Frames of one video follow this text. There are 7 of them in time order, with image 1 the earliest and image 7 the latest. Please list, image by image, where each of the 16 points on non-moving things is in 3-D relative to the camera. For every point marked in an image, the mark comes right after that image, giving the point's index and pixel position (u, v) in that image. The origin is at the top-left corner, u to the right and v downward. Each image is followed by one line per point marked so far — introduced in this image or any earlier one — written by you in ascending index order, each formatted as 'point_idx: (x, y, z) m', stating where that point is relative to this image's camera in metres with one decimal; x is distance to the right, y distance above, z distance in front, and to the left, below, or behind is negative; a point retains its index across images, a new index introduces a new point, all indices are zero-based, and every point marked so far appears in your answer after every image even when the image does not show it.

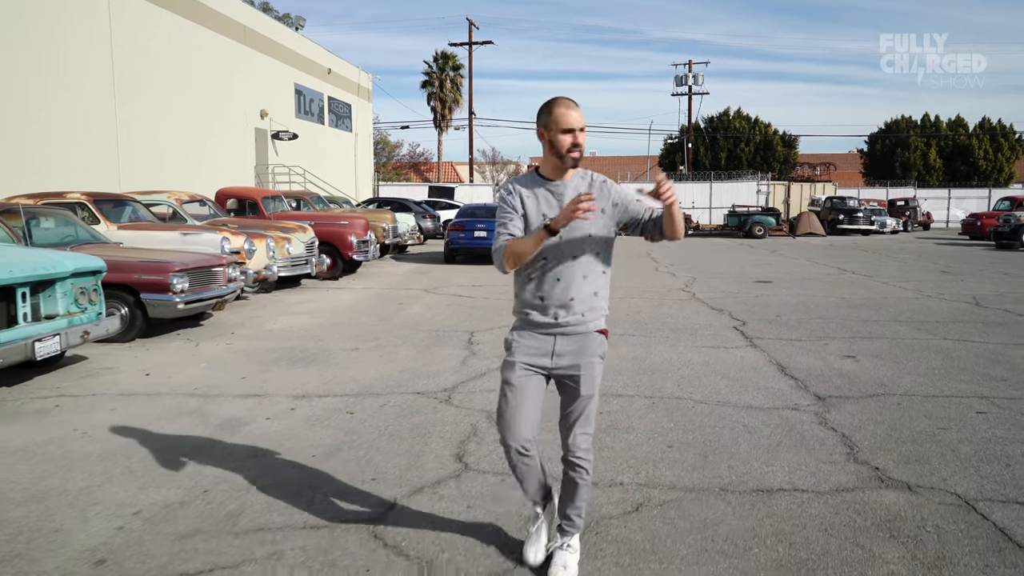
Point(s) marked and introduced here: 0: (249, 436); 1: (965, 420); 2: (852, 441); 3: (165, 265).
0: (-1.5, -0.8, +4.8) m
1: (+2.9, -0.8, +5.2) m
2: (+2.0, -0.9, +4.8) m
3: (-3.2, +0.2, +7.7) m
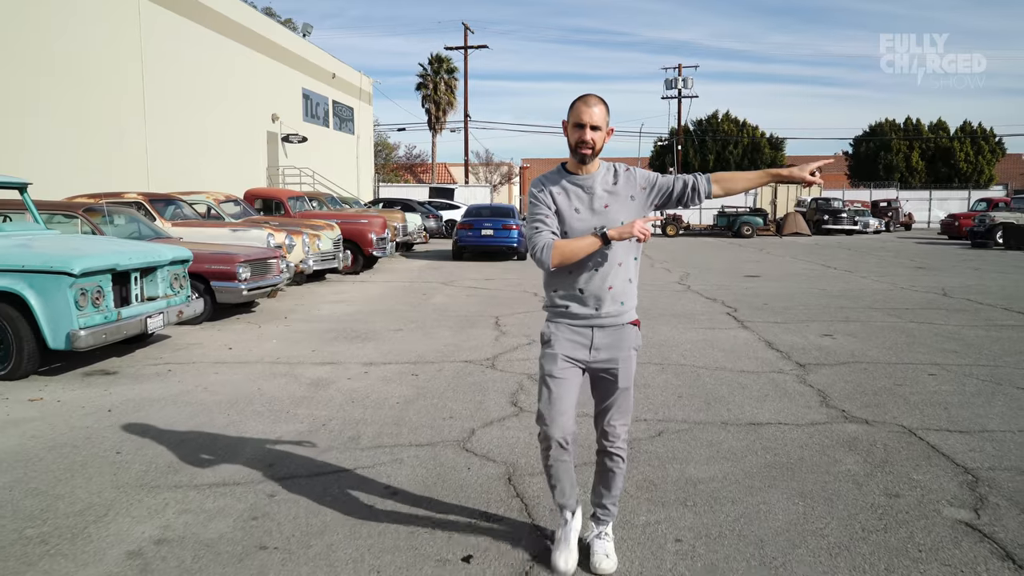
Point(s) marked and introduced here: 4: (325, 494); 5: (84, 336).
0: (-1.2, -0.7, +5.9) m
1: (+3.2, -0.7, +6.4) m
2: (+2.2, -0.7, +5.9) m
3: (-3.0, +0.3, +8.8) m
4: (-0.8, -0.9, +3.8) m
5: (-3.1, -0.3, +6.0) m
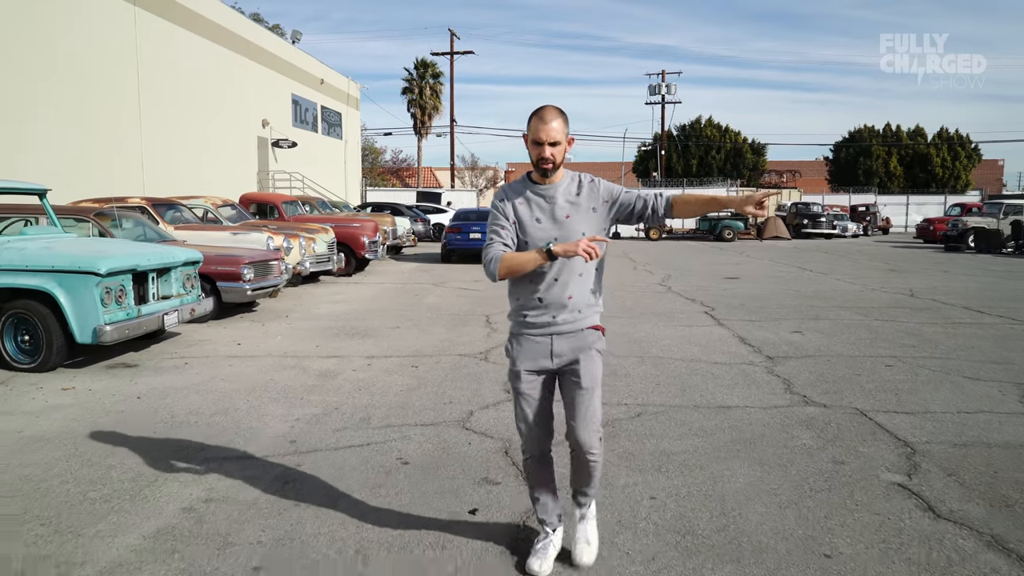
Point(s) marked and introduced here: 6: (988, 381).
0: (-1.3, -0.7, +6.5) m
1: (+3.1, -0.7, +7.0) m
2: (+2.2, -0.7, +6.5) m
3: (-3.1, +0.3, +9.3) m
4: (-0.9, -0.9, +4.3) m
5: (-3.1, -0.3, +6.5) m
6: (+3.7, -0.7, +6.5) m
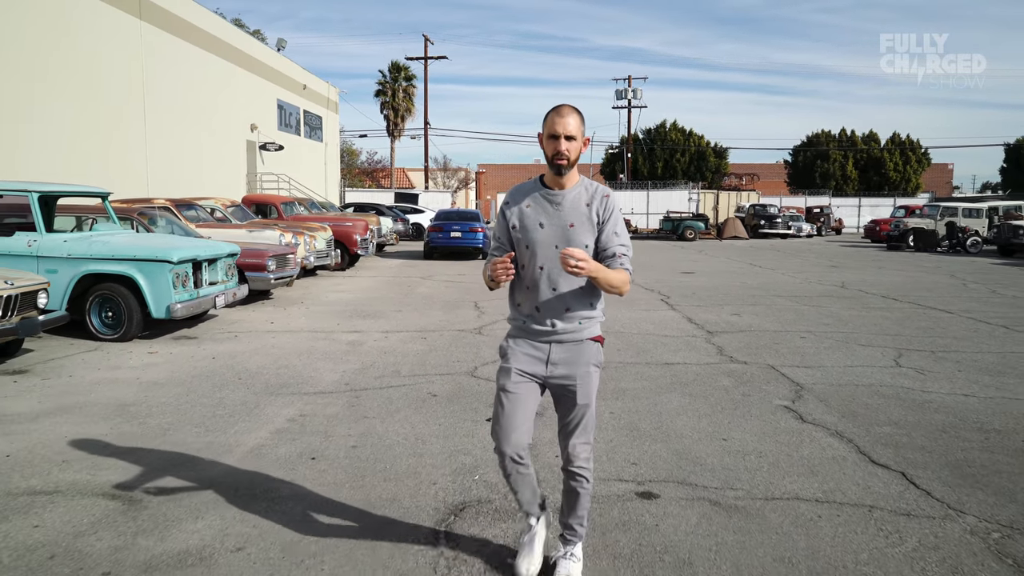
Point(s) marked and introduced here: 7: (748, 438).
0: (-1.4, -0.6, +8.1) m
1: (+3.0, -0.5, +8.8) m
2: (+2.1, -0.6, +8.3) m
3: (-3.3, +0.5, +10.9) m
4: (-0.9, -0.8, +6.0) m
5: (-3.2, -0.2, +8.0) m
6: (+3.6, -0.6, +8.3) m
7: (+1.4, -0.9, +5.0) m
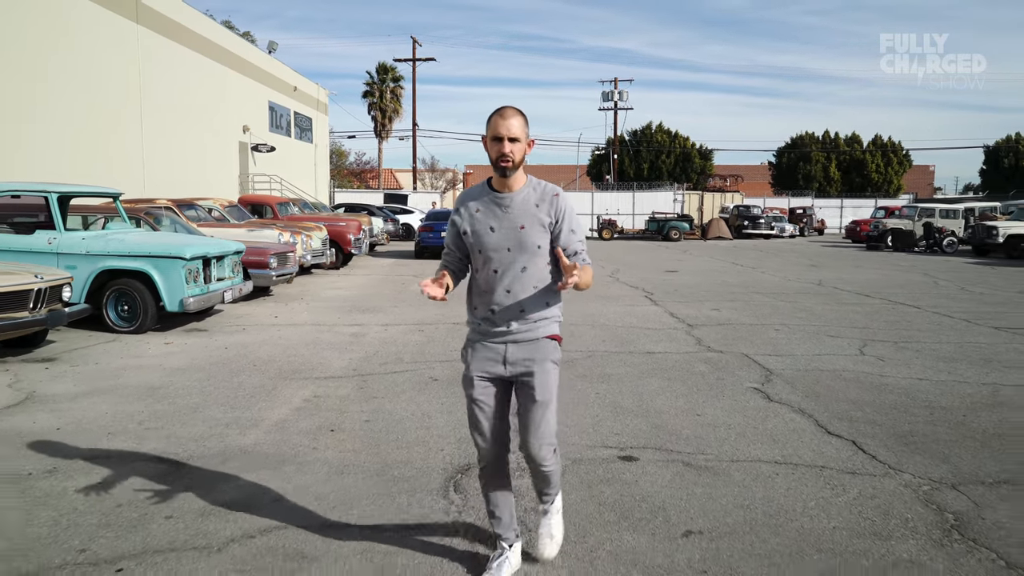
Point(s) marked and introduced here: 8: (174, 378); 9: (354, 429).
0: (-1.4, -0.5, +8.6) m
1: (+2.9, -0.5, +9.4) m
2: (+2.0, -0.5, +8.9) m
3: (-3.4, +0.5, +11.4) m
4: (-0.9, -0.7, +6.5) m
5: (-3.3, -0.1, +8.5) m
6: (+3.5, -0.5, +8.9) m
7: (+1.4, -0.8, +5.6) m
8: (-2.6, -0.7, +6.4) m
9: (-1.0, -0.9, +5.1) m
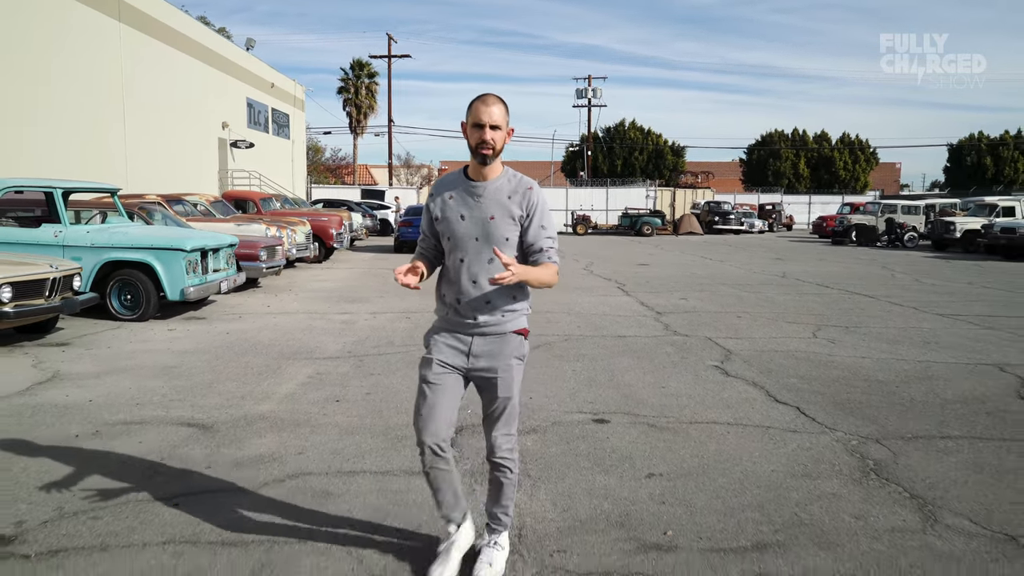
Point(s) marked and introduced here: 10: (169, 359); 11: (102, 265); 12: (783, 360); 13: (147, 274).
0: (-1.7, -0.4, +9.2) m
1: (+2.7, -0.4, +10.1) m
2: (+1.8, -0.4, +9.5) m
3: (-3.7, +0.6, +11.9) m
4: (-1.0, -0.6, +7.1) m
5: (-3.5, 0.0, +9.0) m
6: (+3.3, -0.4, +9.7) m
7: (+1.3, -0.7, +6.2) m
8: (-2.7, -0.6, +7.0) m
9: (-1.1, -0.8, +5.7) m
10: (-2.9, -0.6, +7.0) m
11: (-4.4, +0.3, +9.0) m
12: (+2.4, -0.6, +7.3) m
13: (-4.0, +0.1, +9.1) m
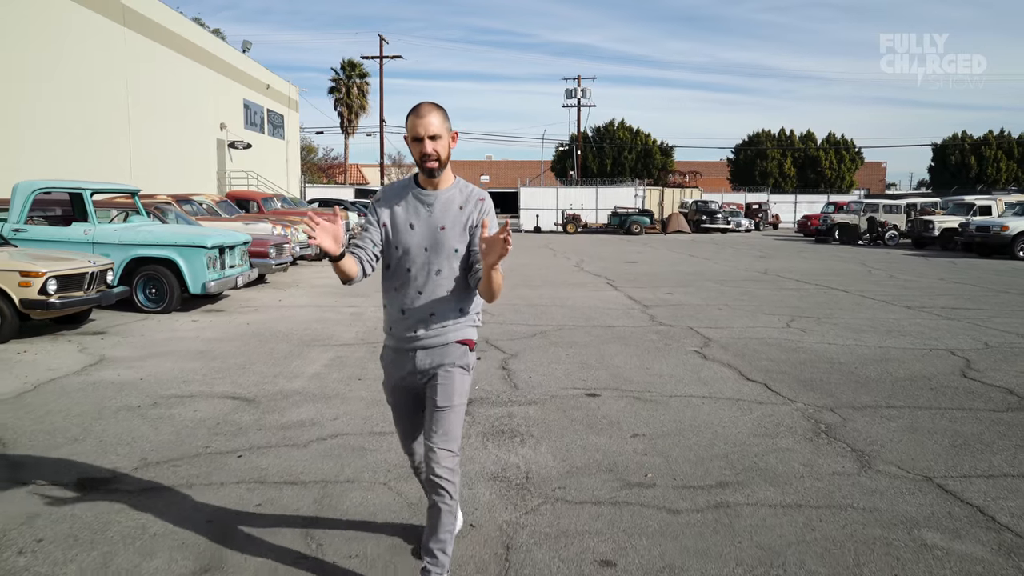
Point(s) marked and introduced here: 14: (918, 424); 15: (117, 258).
0: (-1.7, -0.3, +9.9) m
1: (+2.6, -0.3, +10.9) m
2: (+1.8, -0.3, +10.3) m
3: (-3.8, +0.7, +12.6) m
4: (-1.0, -0.5, +7.8) m
5: (-3.5, 0.0, +9.7) m
6: (+3.3, -0.3, +10.4) m
7: (+1.3, -0.7, +7.0) m
8: (-2.7, -0.5, +7.7) m
9: (-1.0, -0.7, +6.4) m
10: (-2.9, -0.5, +7.7) m
11: (-4.5, +0.3, +9.7) m
12: (+2.4, -0.6, +8.1) m
13: (-4.0, +0.2, +9.8) m
14: (+2.5, -0.9, +5.2) m
15: (-4.6, +0.3, +9.7) m
